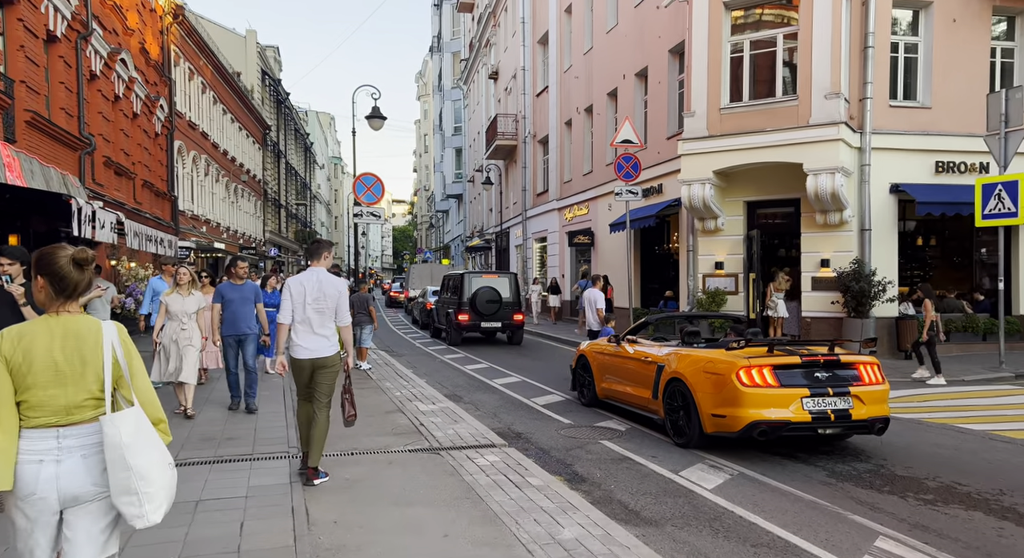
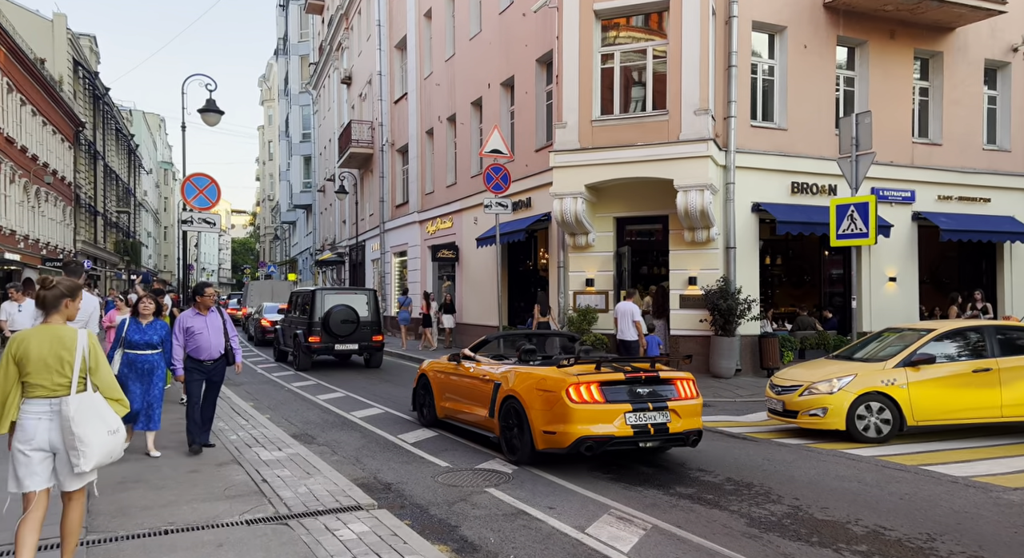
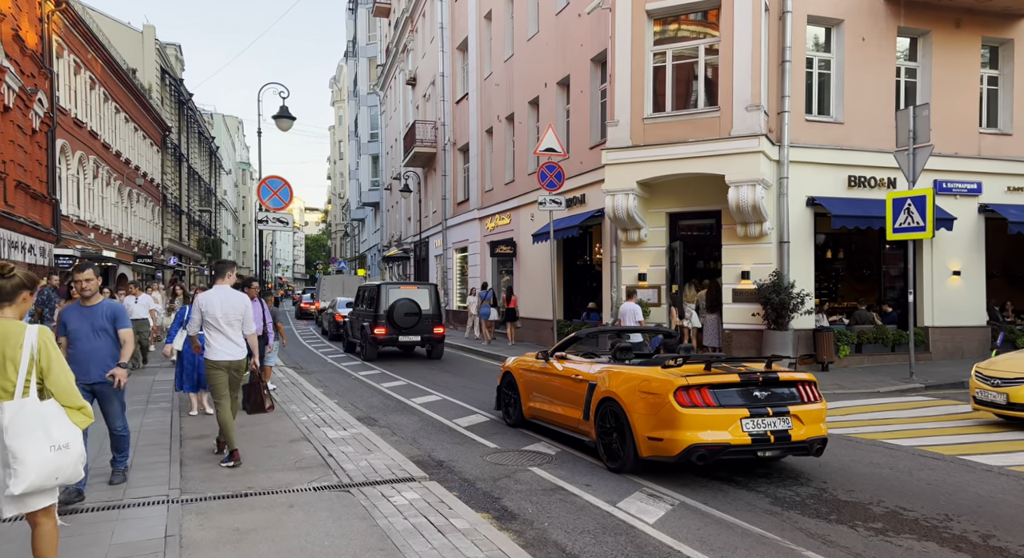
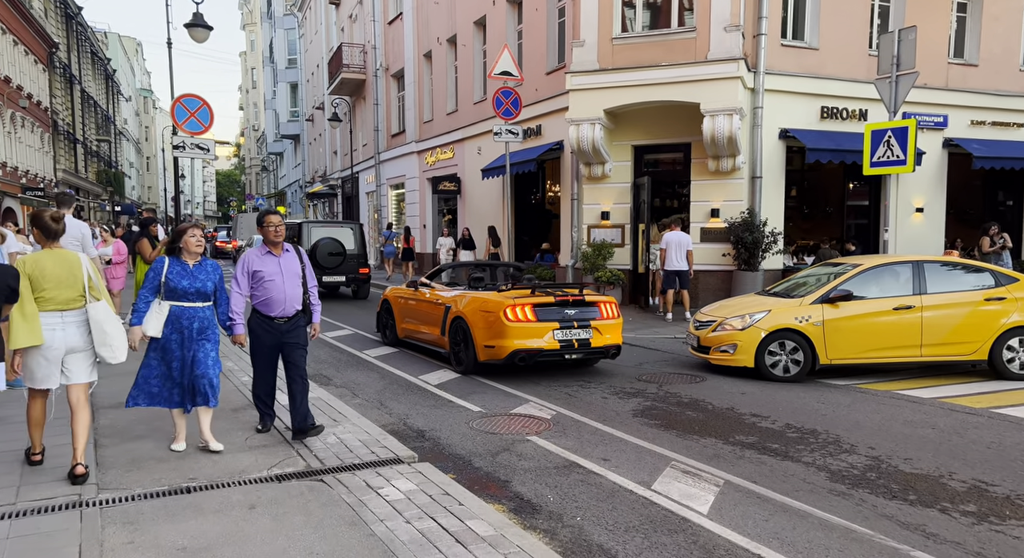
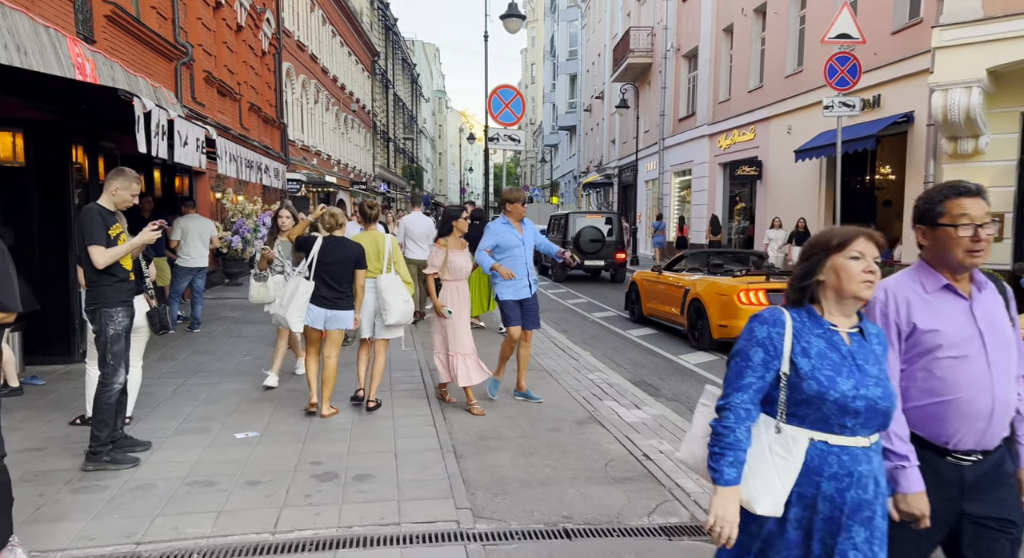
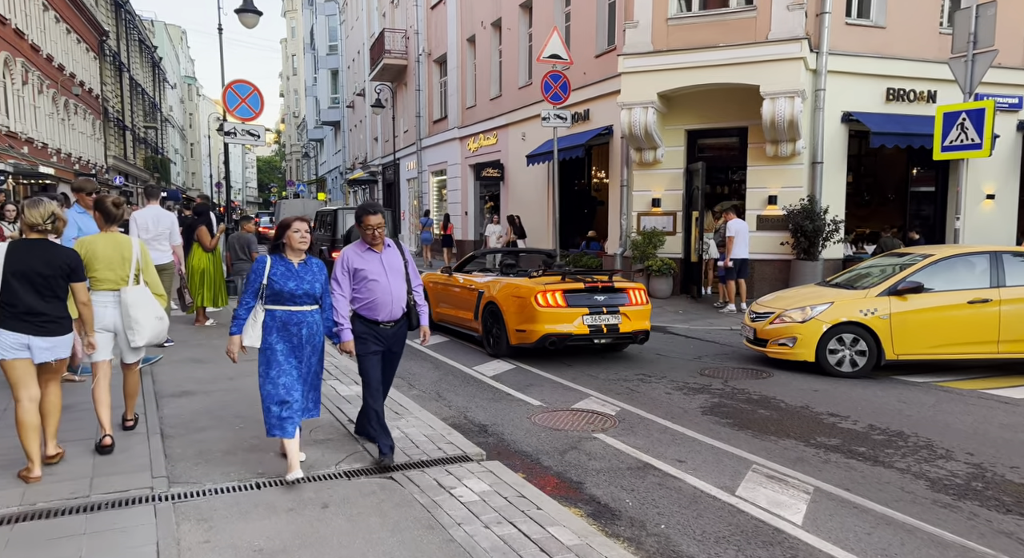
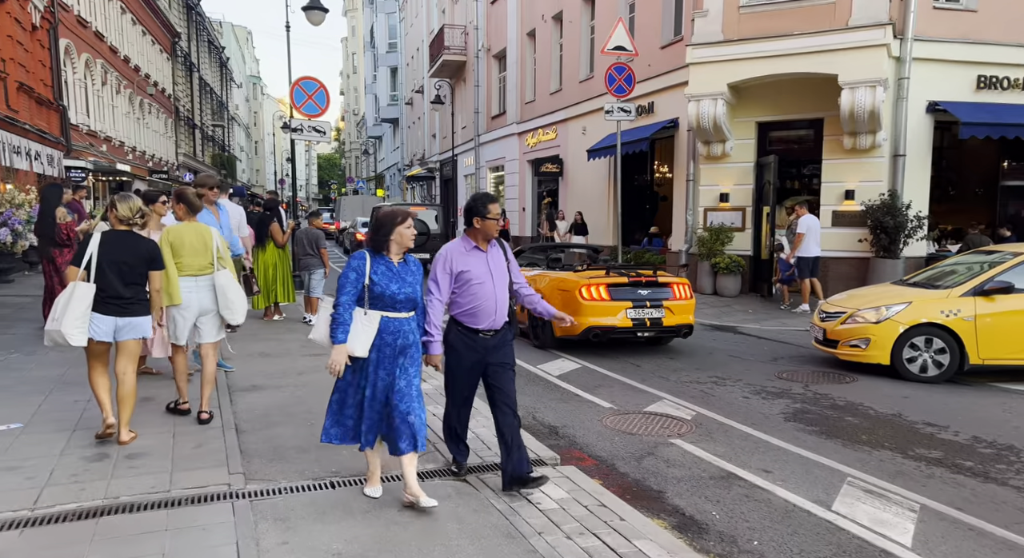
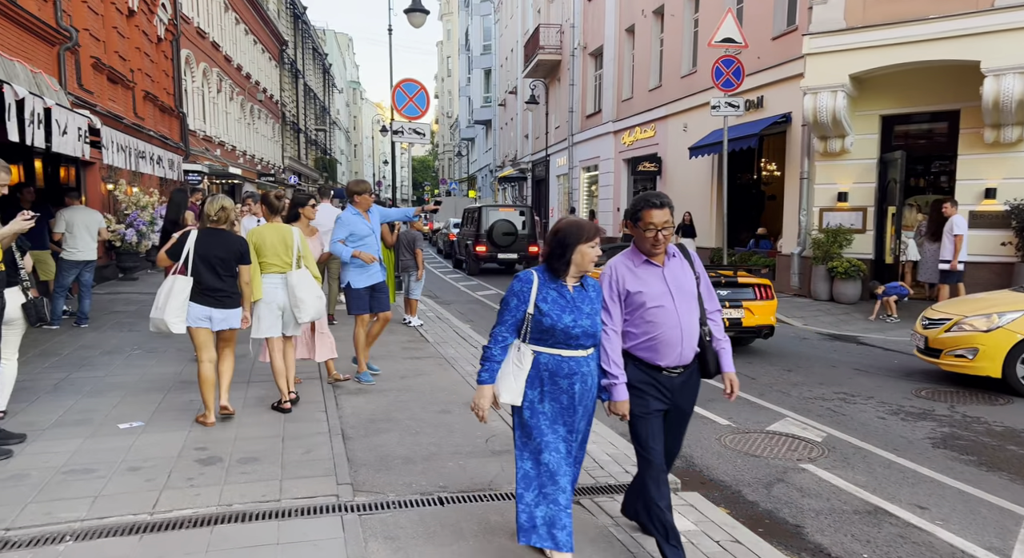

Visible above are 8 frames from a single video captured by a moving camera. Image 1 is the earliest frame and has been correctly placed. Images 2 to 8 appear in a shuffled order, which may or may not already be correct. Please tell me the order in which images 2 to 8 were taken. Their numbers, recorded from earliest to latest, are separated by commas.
3, 2, 4, 6, 7, 8, 5
